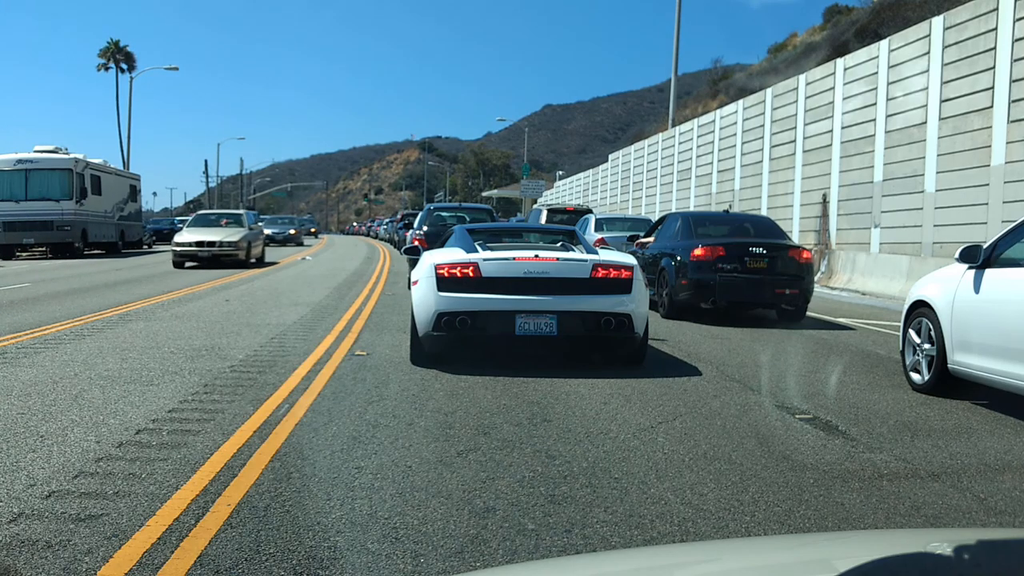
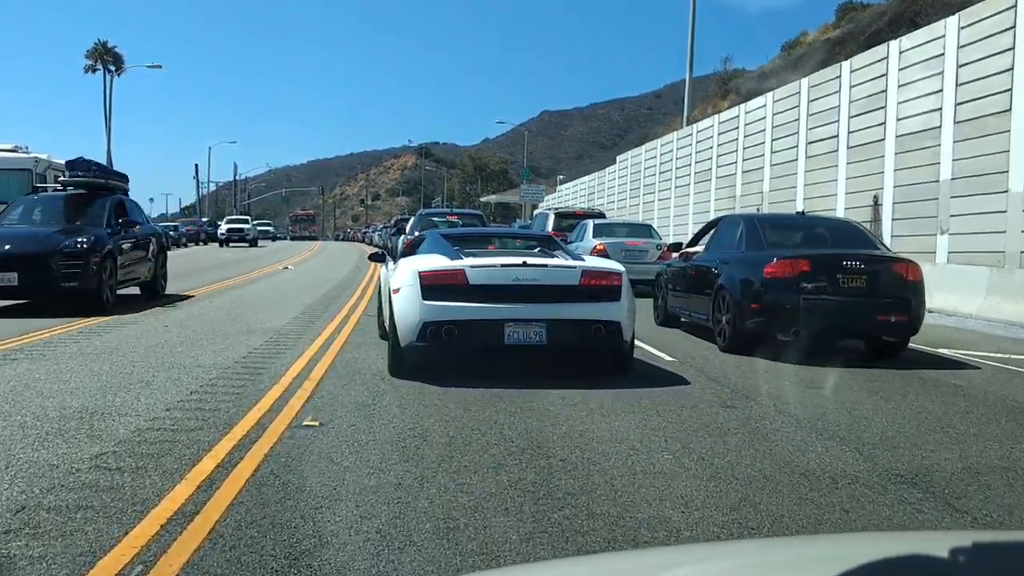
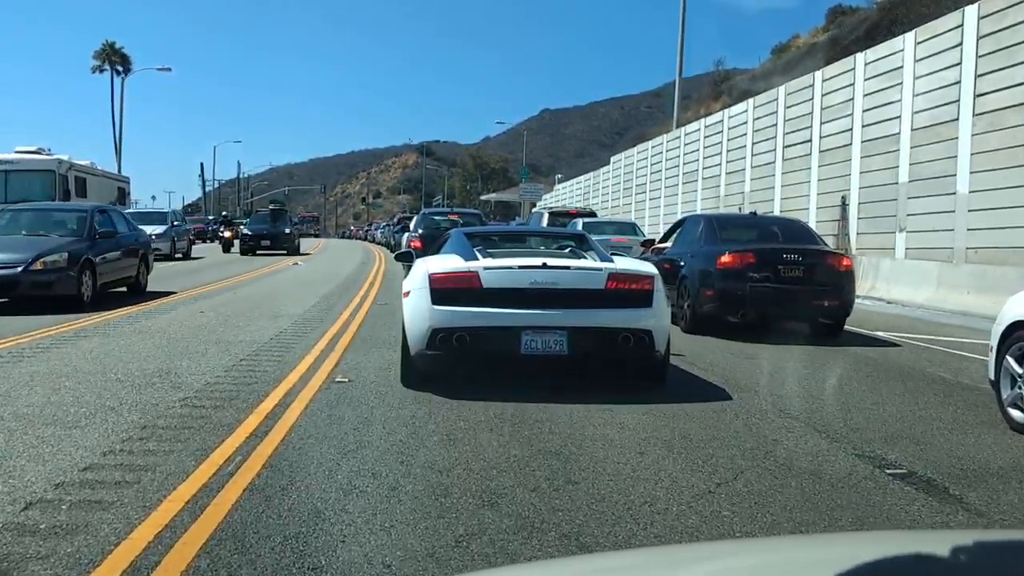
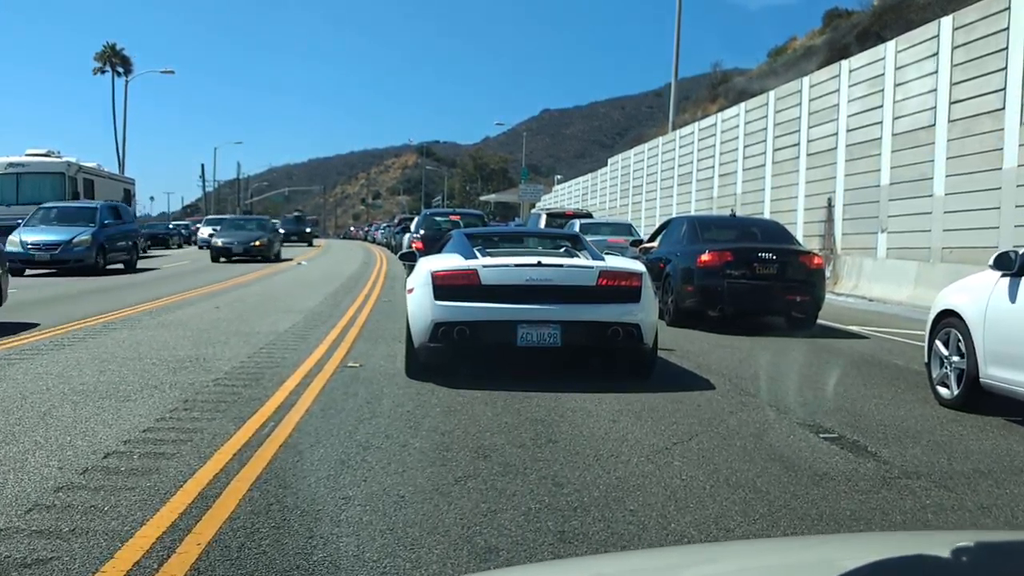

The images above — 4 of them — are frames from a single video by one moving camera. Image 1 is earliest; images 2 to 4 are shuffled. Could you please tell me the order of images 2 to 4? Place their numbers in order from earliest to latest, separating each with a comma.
4, 3, 2
